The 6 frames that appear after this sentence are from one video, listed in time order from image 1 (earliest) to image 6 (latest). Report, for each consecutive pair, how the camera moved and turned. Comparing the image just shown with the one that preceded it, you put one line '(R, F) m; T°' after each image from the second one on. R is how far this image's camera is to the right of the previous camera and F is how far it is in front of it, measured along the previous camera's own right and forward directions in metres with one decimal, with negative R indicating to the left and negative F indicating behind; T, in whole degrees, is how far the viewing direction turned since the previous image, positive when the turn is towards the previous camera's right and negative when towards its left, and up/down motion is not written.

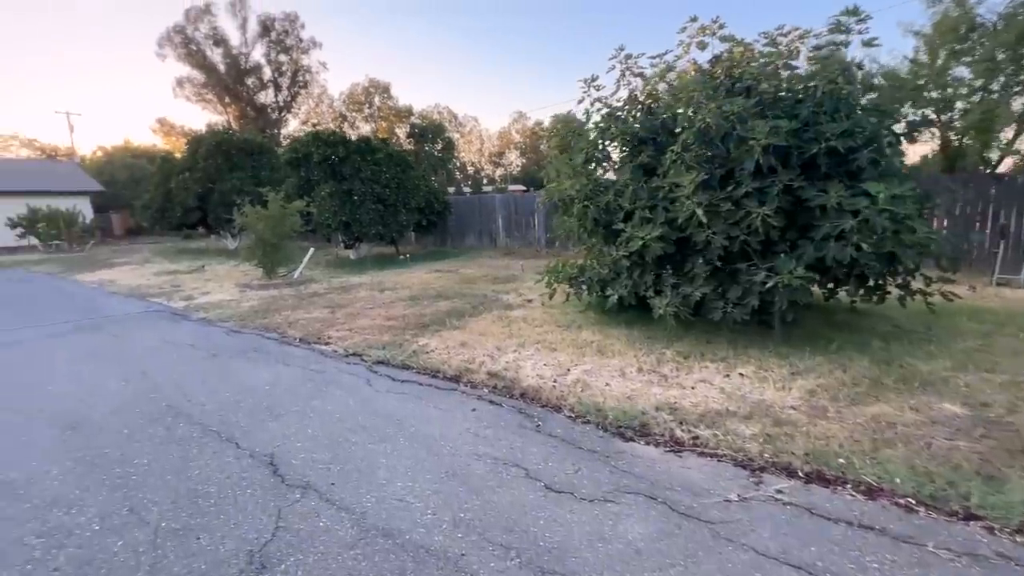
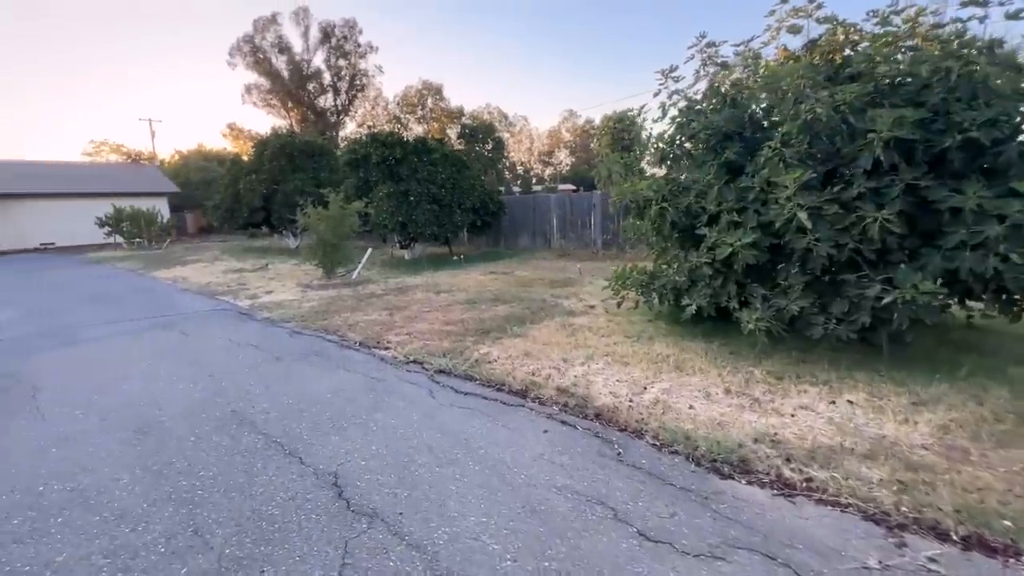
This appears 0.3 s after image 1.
(-0.2, +0.3) m; -6°
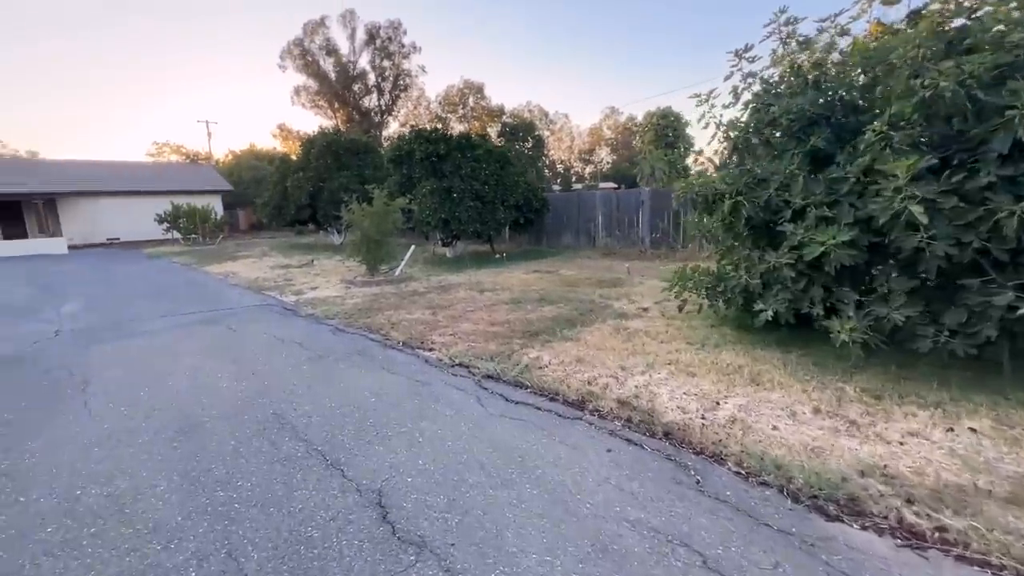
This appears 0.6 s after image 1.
(-0.1, +0.3) m; -5°
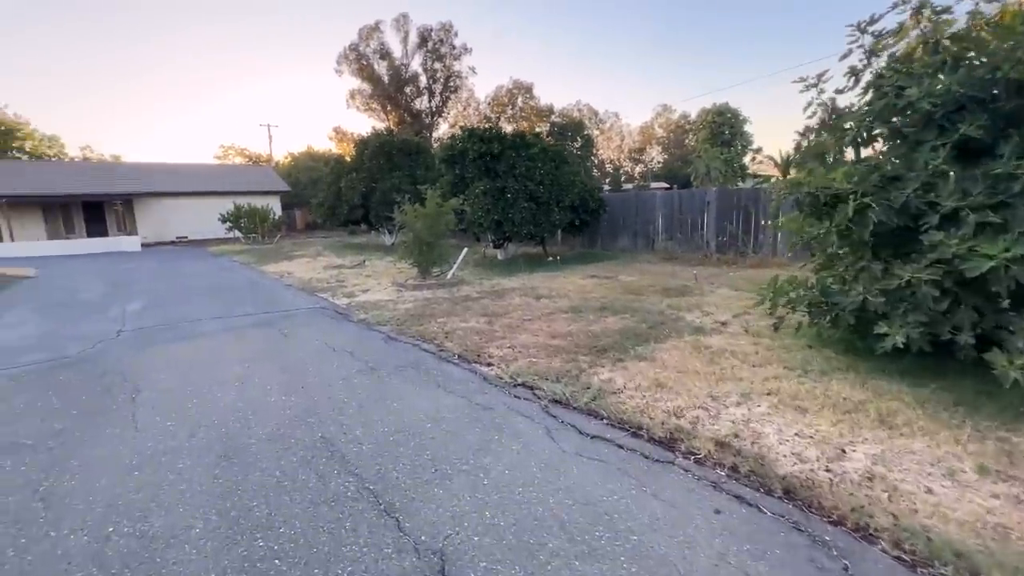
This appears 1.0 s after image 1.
(-0.2, +0.4) m; -5°
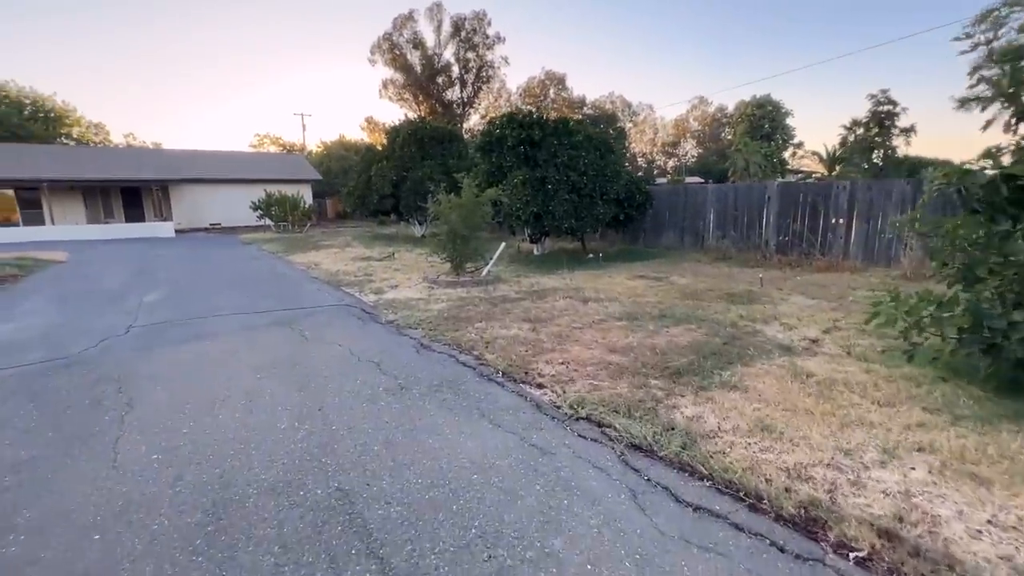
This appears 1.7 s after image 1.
(-0.3, +0.7) m; -3°
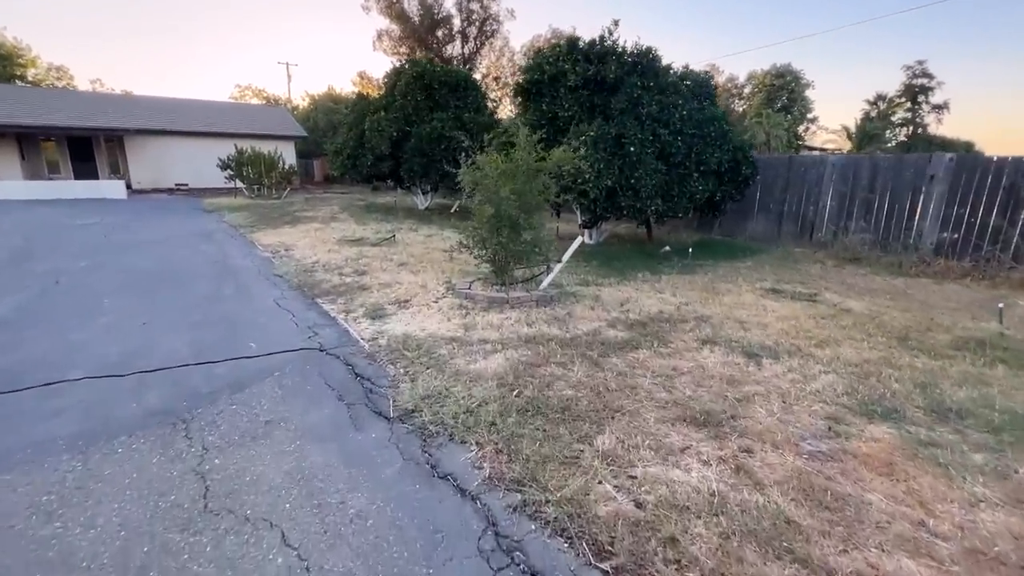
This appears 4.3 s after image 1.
(-0.9, +3.0) m; +1°
